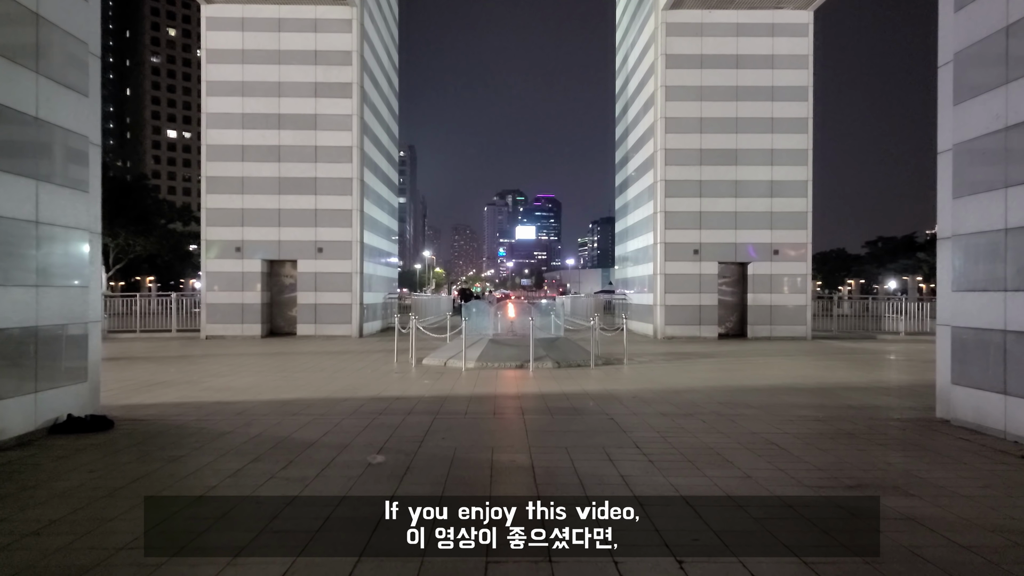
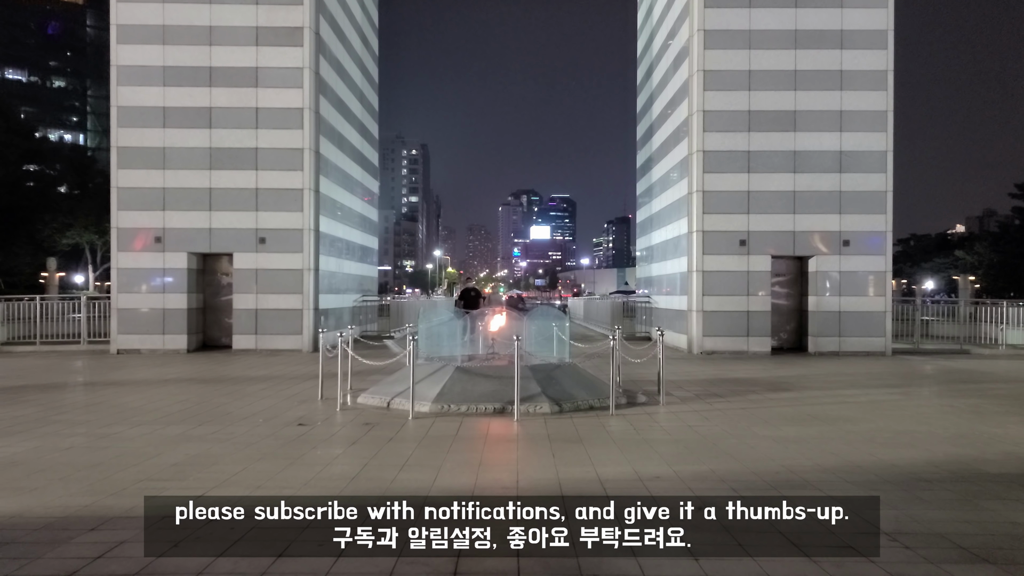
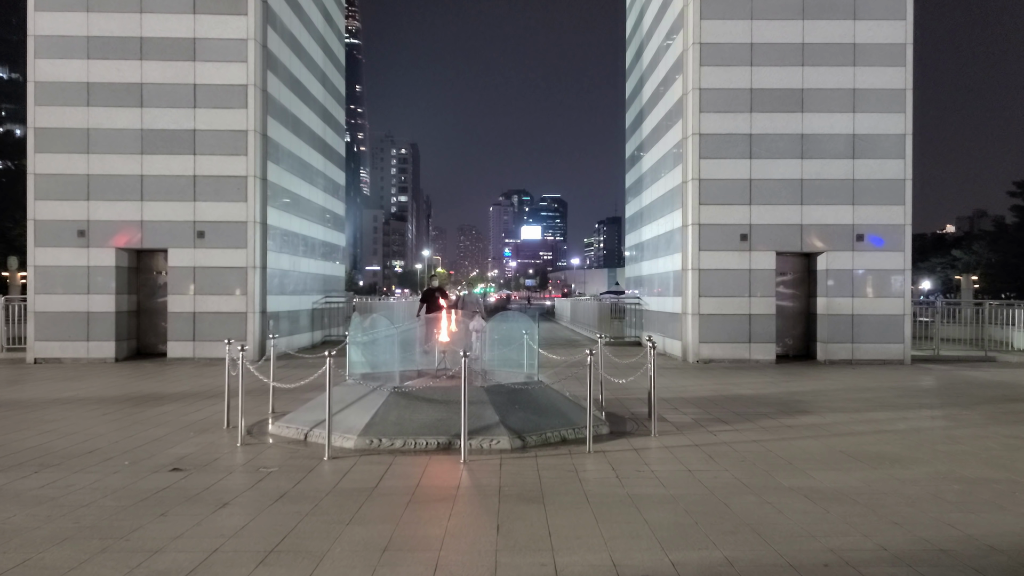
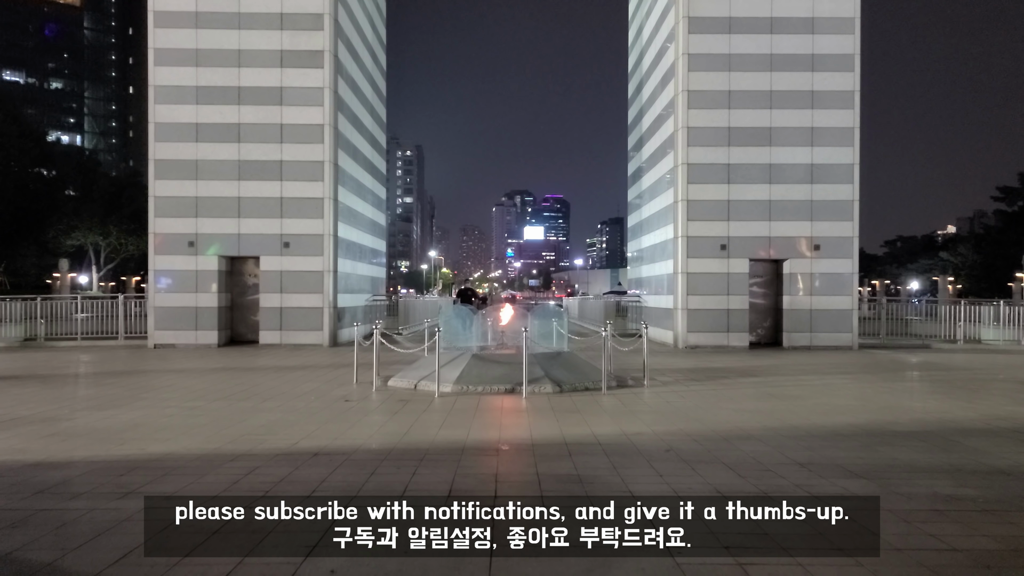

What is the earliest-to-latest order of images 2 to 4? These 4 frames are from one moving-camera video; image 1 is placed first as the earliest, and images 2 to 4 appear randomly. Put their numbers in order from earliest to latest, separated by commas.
4, 2, 3
